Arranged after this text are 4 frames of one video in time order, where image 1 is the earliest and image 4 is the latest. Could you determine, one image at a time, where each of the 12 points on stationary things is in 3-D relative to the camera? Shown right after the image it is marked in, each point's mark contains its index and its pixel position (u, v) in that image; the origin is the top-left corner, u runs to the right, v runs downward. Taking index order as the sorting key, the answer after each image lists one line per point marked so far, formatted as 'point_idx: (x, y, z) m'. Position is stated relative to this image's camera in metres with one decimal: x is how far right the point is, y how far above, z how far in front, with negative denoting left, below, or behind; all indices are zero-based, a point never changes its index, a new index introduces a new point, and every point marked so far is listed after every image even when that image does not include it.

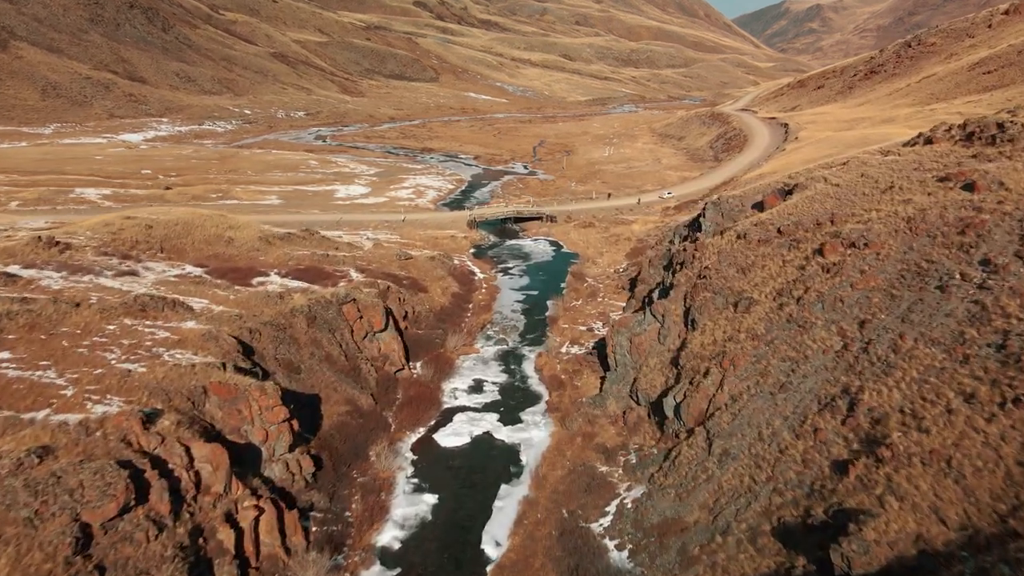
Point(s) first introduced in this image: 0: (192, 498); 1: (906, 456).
0: (-7.5, -4.9, +17.2) m
1: (+8.5, -3.6, +15.7) m
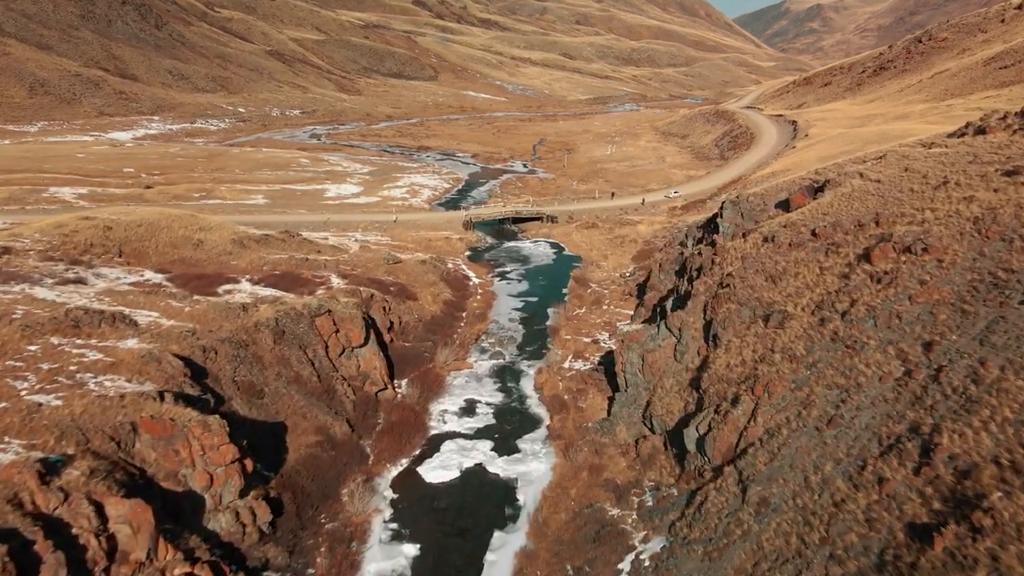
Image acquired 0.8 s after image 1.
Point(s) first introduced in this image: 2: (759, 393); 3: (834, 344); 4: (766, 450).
0: (-7.7, -5.3, +13.6) m
1: (+8.4, -4.0, +12.2) m
2: (+6.7, -2.8, +19.9) m
3: (+8.6, -1.5, +19.6) m
4: (+6.3, -4.0, +18.2) m
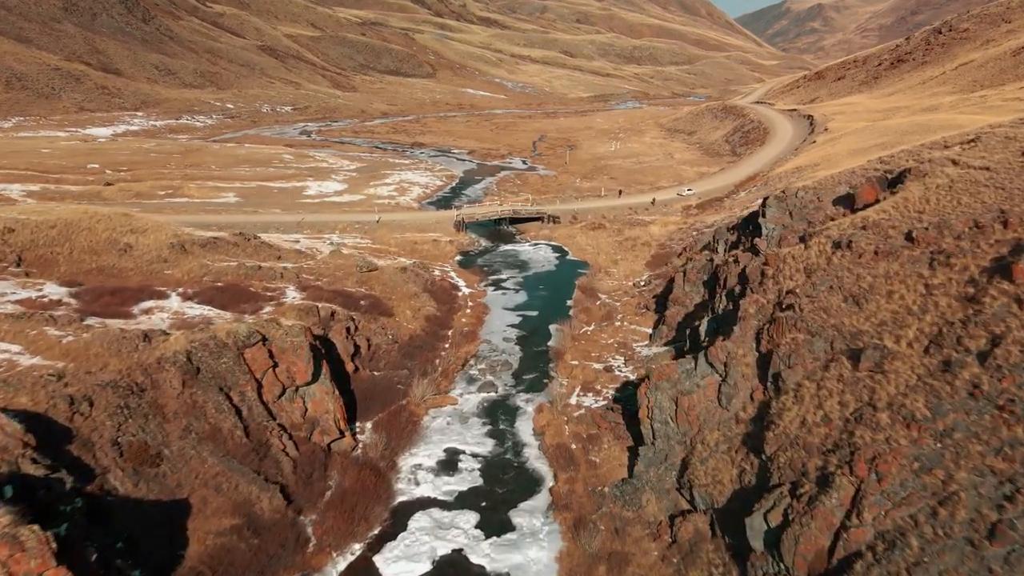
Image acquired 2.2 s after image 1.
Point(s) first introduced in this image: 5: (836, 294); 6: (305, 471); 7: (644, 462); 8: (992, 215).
0: (-7.9, -5.9, +7.3) m
1: (+8.1, -4.5, +5.9) m
2: (+6.5, -3.4, +13.6) m
3: (+8.4, -2.1, +13.2) m
4: (+6.1, -4.6, +11.9) m
5: (+8.2, -0.1, +18.5) m
6: (-5.5, -4.8, +19.4) m
7: (+3.6, -4.7, +19.8) m
8: (+11.4, +1.7, +17.4) m
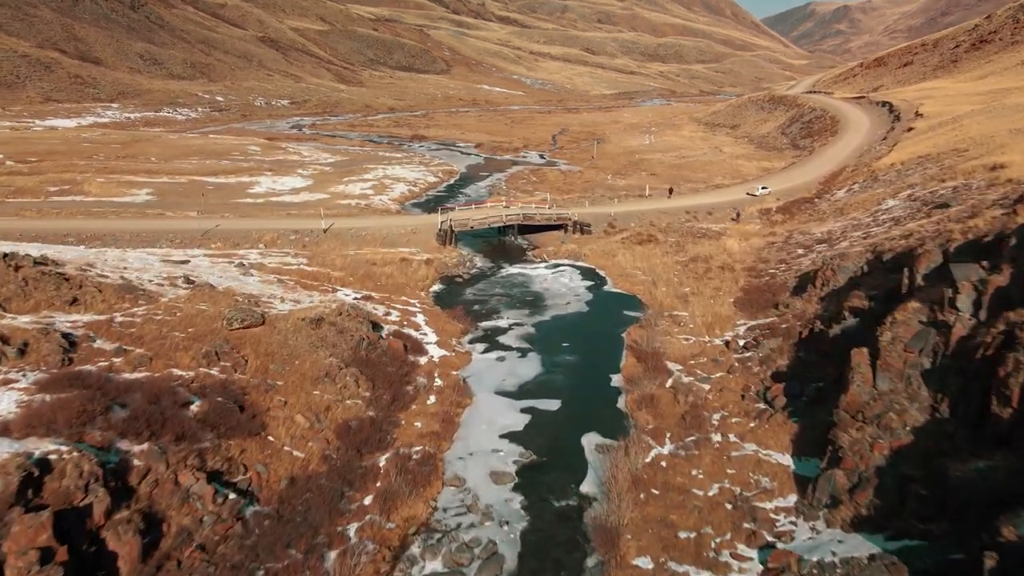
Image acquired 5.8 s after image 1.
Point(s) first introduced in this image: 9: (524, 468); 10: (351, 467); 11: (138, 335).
0: (-8.6, -7.5, -9.1) m
1: (+7.4, -6.3, -10.9) m
2: (+5.9, -5.2, -3.2) m
3: (+7.8, -3.9, -3.5) m
4: (+5.5, -6.4, -4.8) m
5: (+7.8, -1.9, +1.8) m
6: (-5.9, -6.6, +2.9) m
7: (+3.1, -6.5, +3.1) m
8: (+10.9, -0.1, +0.5) m
9: (+0.3, -4.0, +16.5) m
10: (-3.4, -3.7, +15.6) m
11: (-8.8, -1.1, +17.5) m
